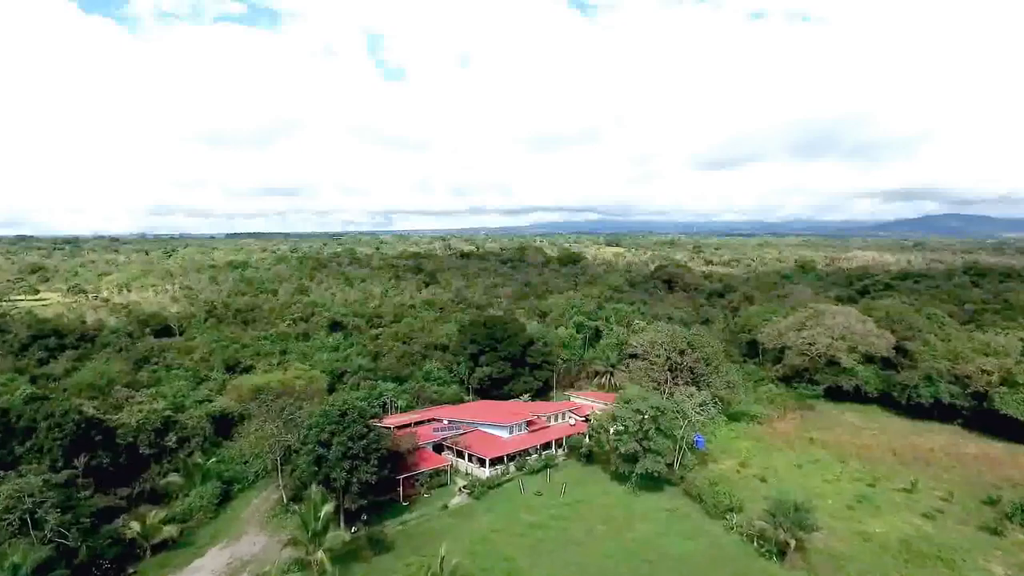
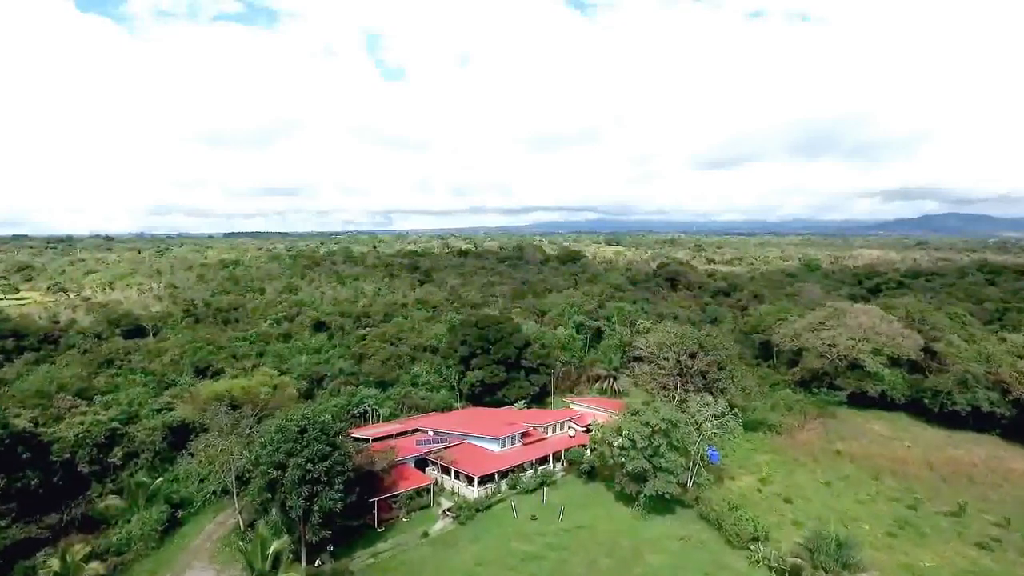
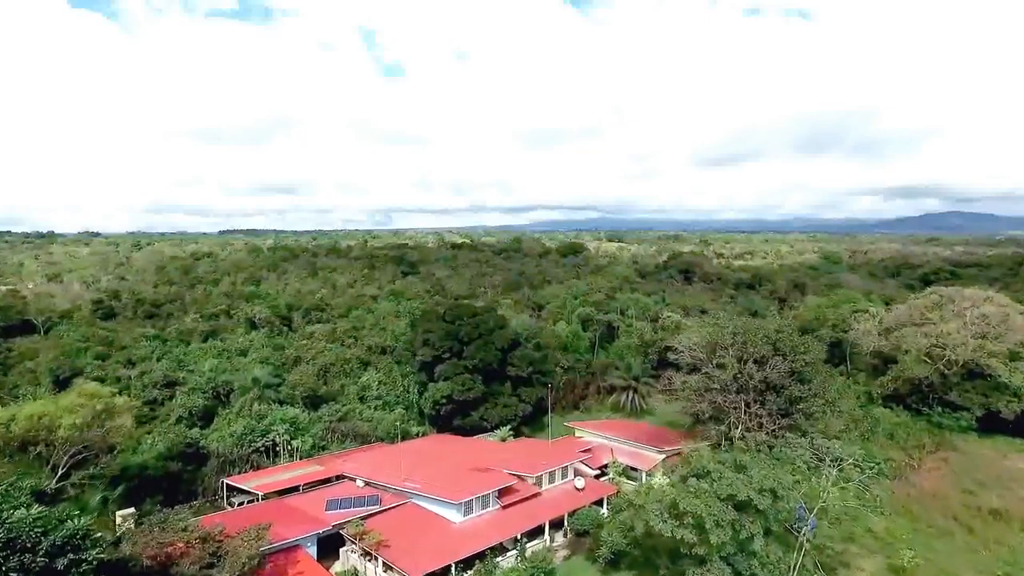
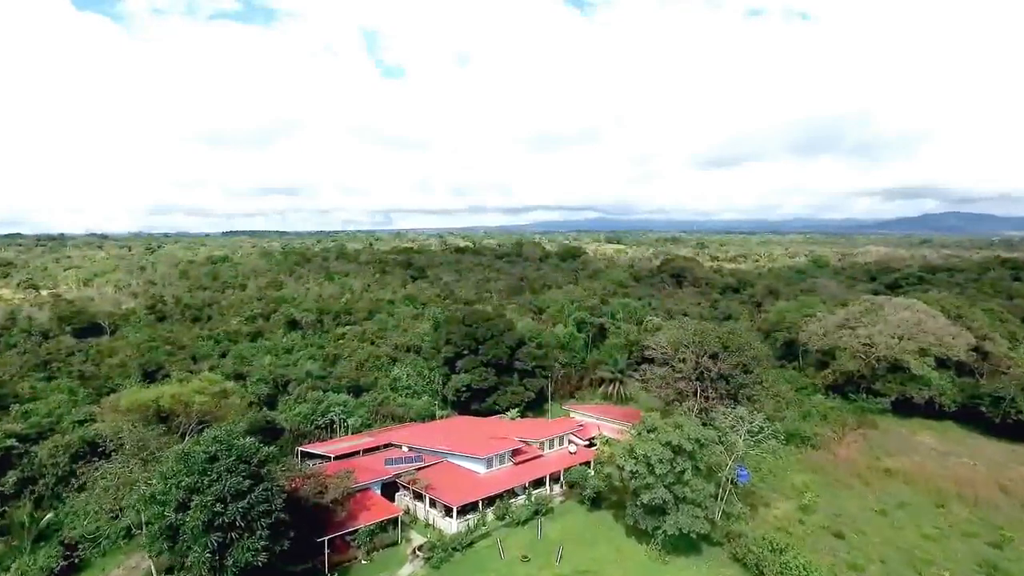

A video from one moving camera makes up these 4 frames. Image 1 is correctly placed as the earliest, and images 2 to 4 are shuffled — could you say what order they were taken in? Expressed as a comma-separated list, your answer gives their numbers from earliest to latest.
2, 4, 3
